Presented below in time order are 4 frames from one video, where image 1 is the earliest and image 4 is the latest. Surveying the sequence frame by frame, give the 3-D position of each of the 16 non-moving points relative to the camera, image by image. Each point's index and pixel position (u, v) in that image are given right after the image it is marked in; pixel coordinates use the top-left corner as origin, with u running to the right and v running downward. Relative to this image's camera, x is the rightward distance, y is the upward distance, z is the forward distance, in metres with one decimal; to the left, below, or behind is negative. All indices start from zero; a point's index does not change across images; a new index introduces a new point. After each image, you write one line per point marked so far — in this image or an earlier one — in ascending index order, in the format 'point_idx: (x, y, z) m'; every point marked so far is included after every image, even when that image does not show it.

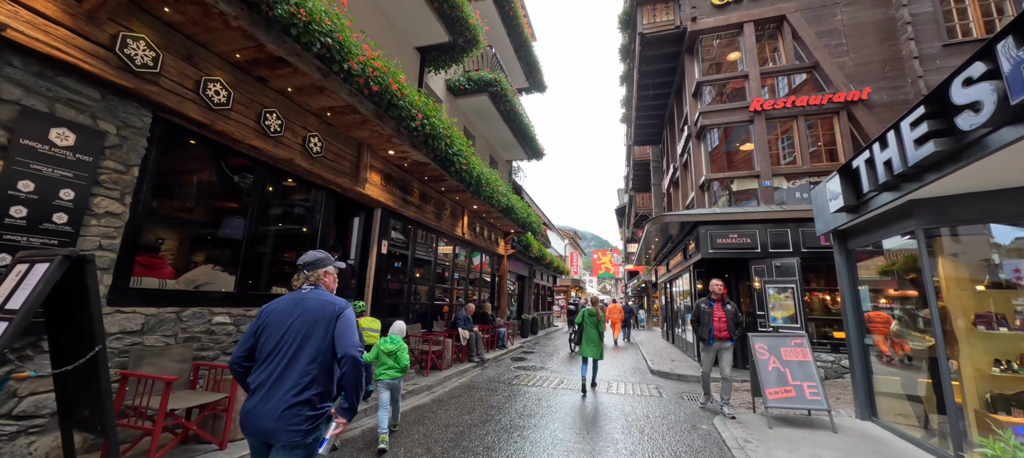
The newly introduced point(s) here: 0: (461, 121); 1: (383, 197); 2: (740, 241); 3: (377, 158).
0: (-1.5, +3.1, +11.1) m
1: (-2.5, +0.6, +7.4) m
2: (+5.5, -0.3, +9.1) m
3: (-2.5, +1.3, +7.0) m
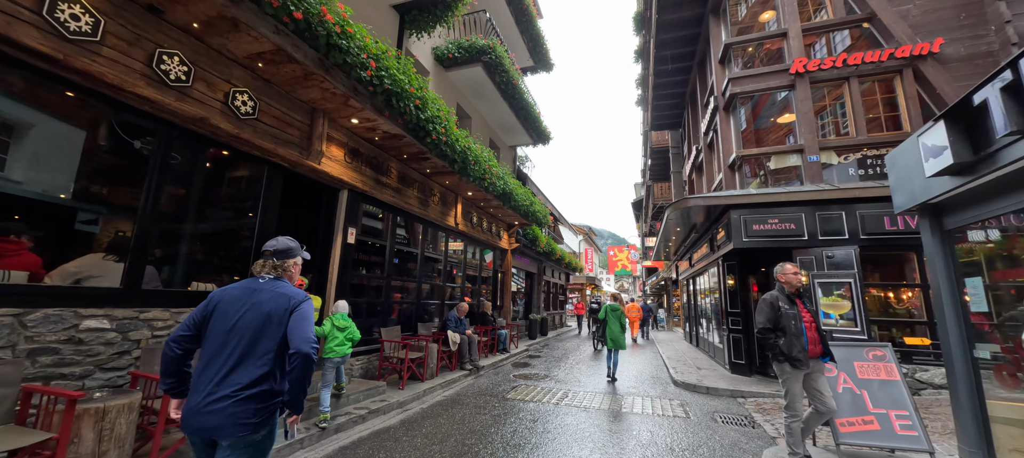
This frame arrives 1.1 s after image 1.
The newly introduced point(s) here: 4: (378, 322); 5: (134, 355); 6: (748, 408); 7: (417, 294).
0: (-1.5, +3.4, +9.9) m
1: (-2.7, +0.9, +6.2) m
2: (+5.4, 0.0, +7.6) m
3: (-2.7, +1.6, +5.9) m
4: (-2.5, -1.8, +7.2) m
5: (-3.7, -1.2, +3.7) m
6: (+3.9, -3.0, +6.3) m
7: (-2.1, -1.5, +8.5) m
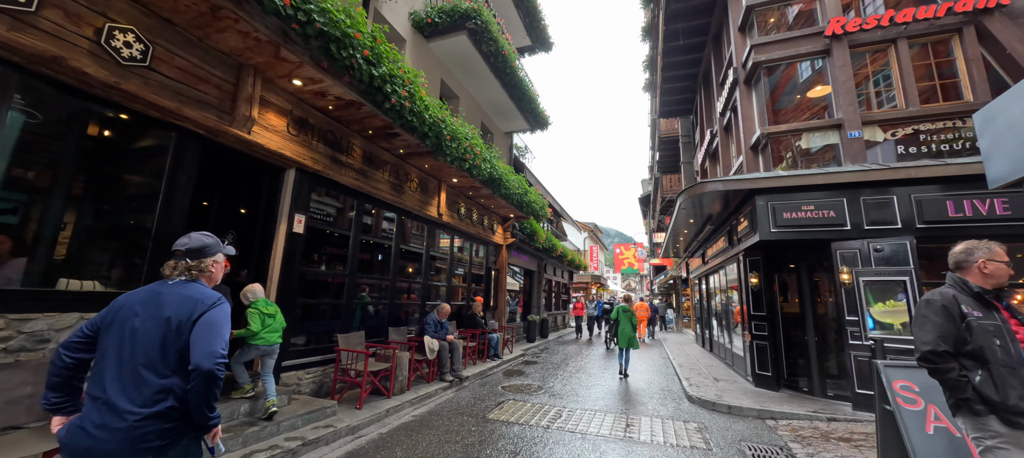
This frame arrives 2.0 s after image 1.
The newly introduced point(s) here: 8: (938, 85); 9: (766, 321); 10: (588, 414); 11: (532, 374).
0: (-1.7, +3.6, +8.8) m
1: (-2.9, +1.1, +5.1) m
2: (+5.2, +0.2, +6.4) m
3: (-3.0, +1.7, +4.8) m
4: (-2.8, -1.6, +6.1) m
5: (-4.0, -1.1, +2.7) m
6: (+3.6, -2.8, +5.1) m
7: (-2.4, -1.3, +7.4) m
8: (+7.7, +2.6, +6.8) m
9: (+4.8, -1.7, +7.2) m
10: (+1.2, -2.9, +6.0) m
11: (+0.5, -3.4, +9.0) m
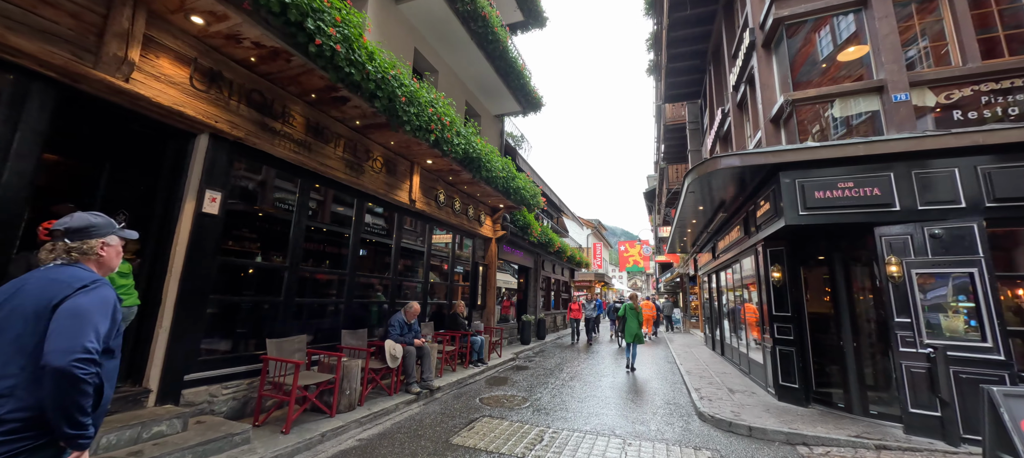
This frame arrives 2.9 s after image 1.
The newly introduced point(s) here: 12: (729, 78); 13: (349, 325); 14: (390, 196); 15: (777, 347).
0: (-2.1, +3.8, +7.7) m
1: (-3.3, +1.3, +4.1) m
2: (+4.8, +0.5, +5.2) m
3: (-3.4, +2.0, +3.8) m
4: (-3.2, -1.4, +5.1) m
5: (-4.4, -0.8, +1.7) m
6: (+3.2, -2.5, +4.0) m
7: (-2.7, -1.0, +6.4) m
8: (+7.3, +2.8, +5.7) m
9: (+4.5, -1.5, +6.1) m
10: (+0.8, -2.7, +4.9) m
11: (+0.1, -3.2, +7.9) m
12: (+5.4, +3.8, +9.5) m
13: (-2.7, -1.6, +6.4) m
14: (-2.2, +0.6, +6.9) m
15: (+4.4, -1.9, +6.3) m
